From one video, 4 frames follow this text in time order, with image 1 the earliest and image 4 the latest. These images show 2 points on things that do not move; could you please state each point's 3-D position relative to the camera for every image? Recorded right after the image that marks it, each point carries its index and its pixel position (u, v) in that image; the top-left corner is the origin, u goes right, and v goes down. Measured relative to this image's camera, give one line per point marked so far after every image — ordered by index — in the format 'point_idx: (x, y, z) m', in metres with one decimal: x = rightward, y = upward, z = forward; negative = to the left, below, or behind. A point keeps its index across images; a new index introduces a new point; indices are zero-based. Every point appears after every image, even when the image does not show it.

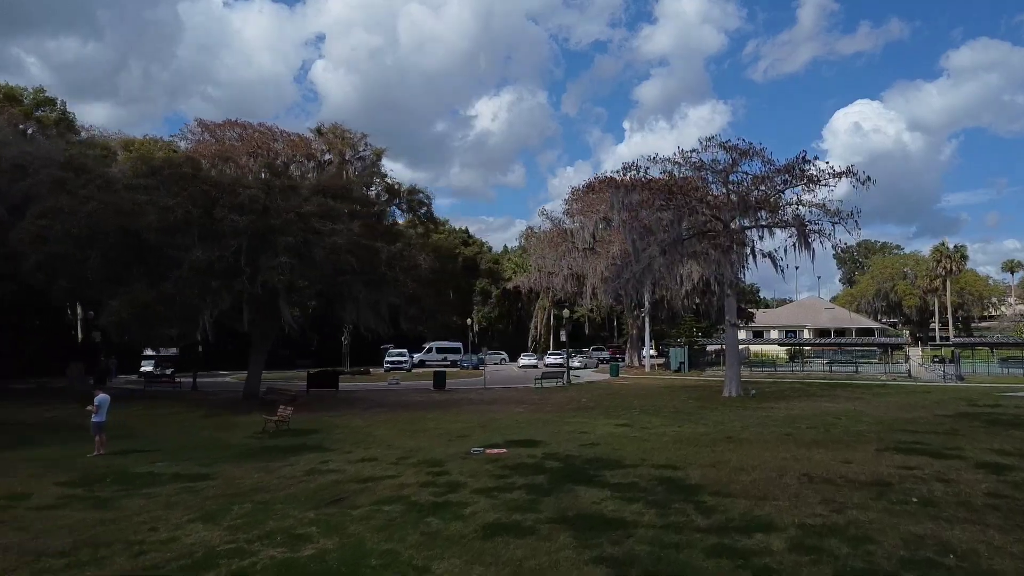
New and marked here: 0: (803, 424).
0: (+8.8, -4.1, +19.4) m
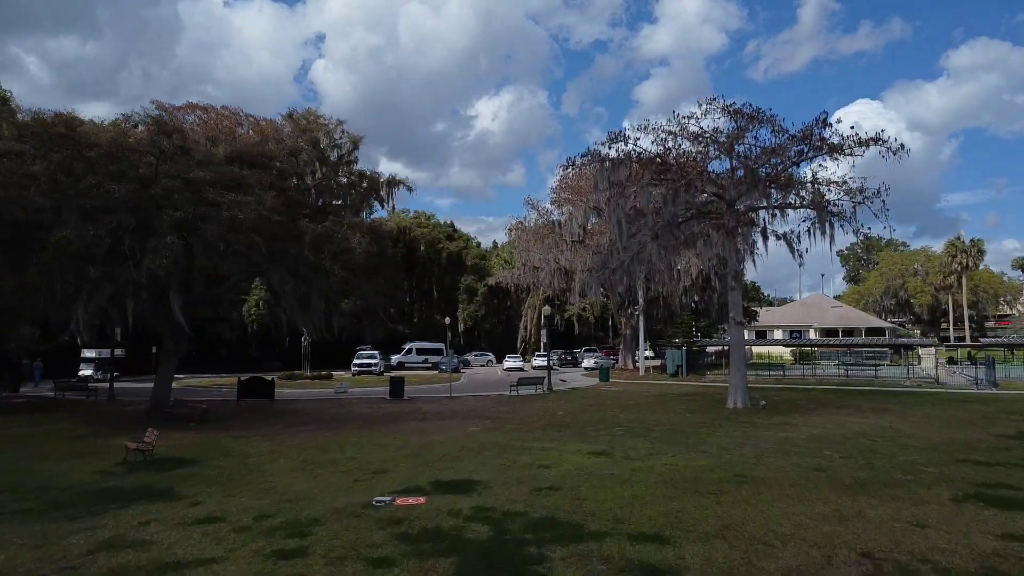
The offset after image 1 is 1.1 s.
0: (+7.5, -3.8, +14.9) m
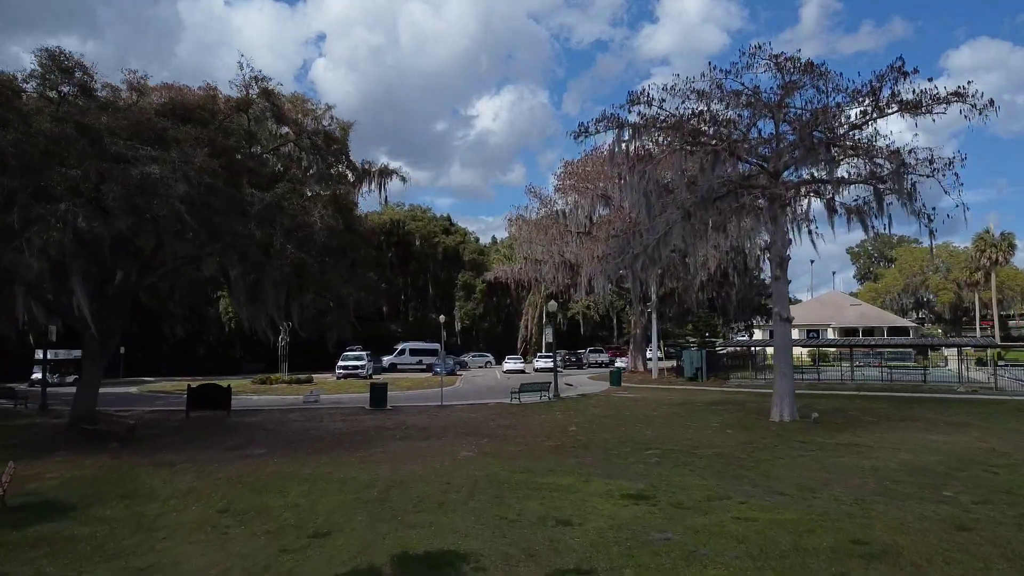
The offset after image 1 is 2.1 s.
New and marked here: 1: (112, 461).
0: (+7.5, -3.4, +10.9) m
1: (-8.7, -3.8, +14.2) m
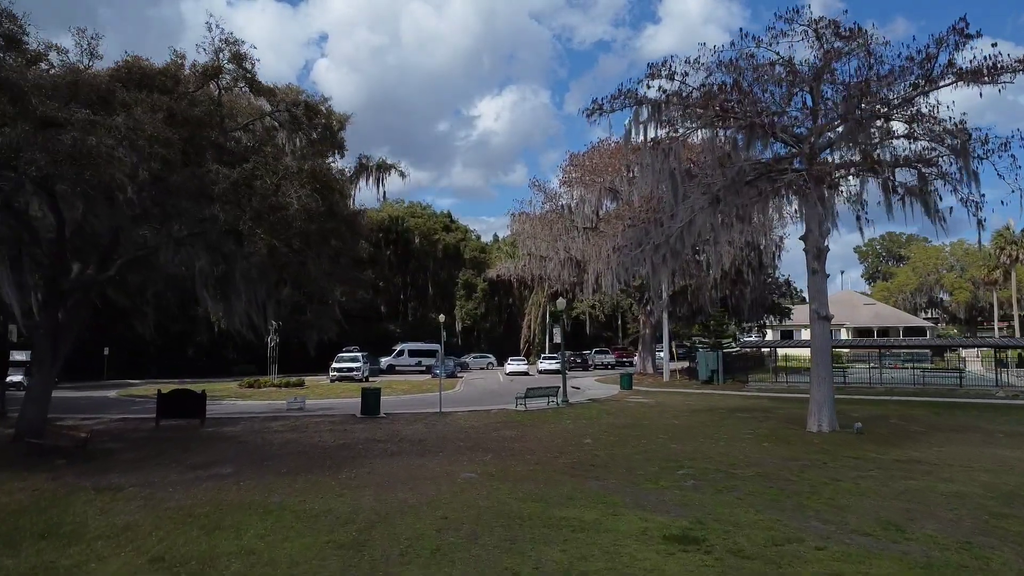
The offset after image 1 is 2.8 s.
0: (+7.7, -3.3, +8.7) m
1: (-8.5, -3.6, +12.0) m
